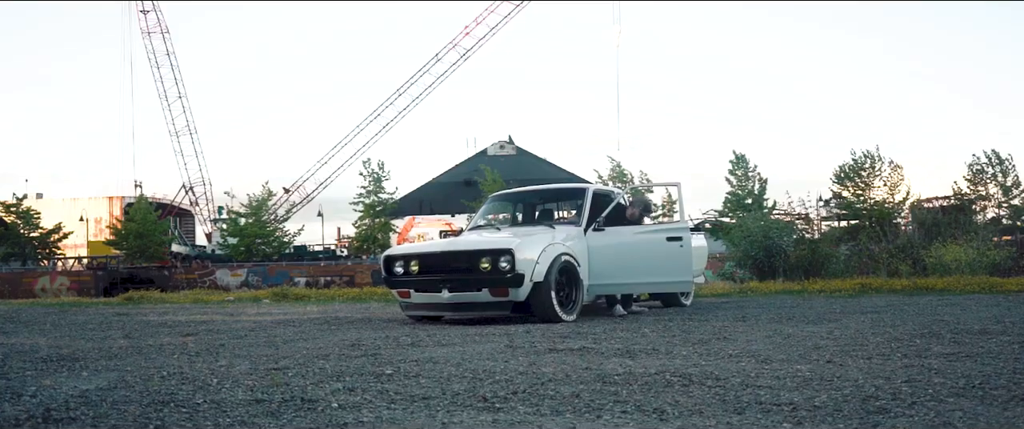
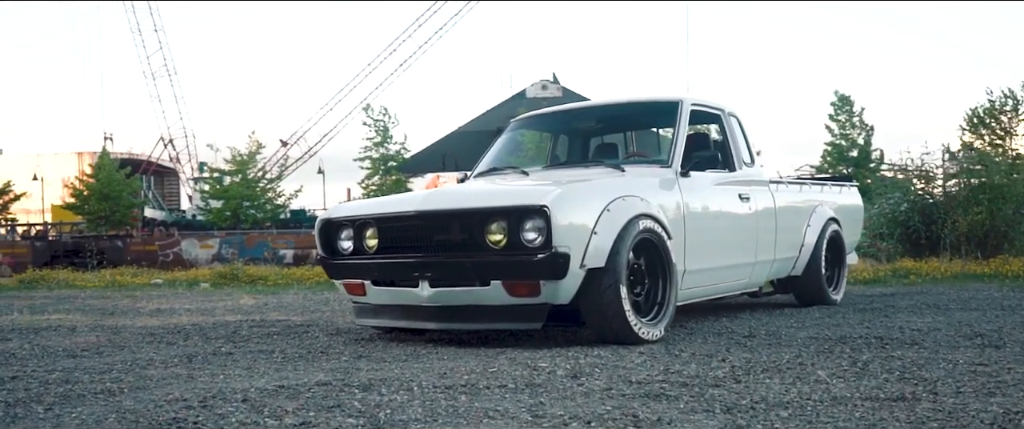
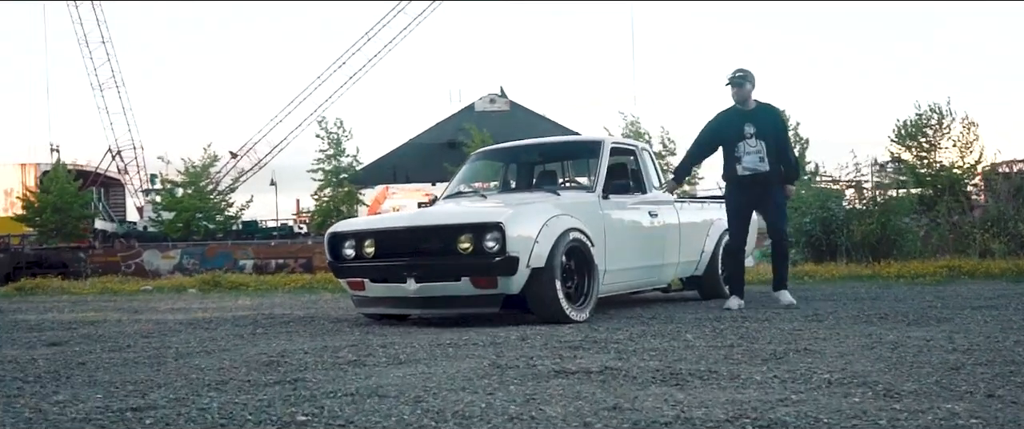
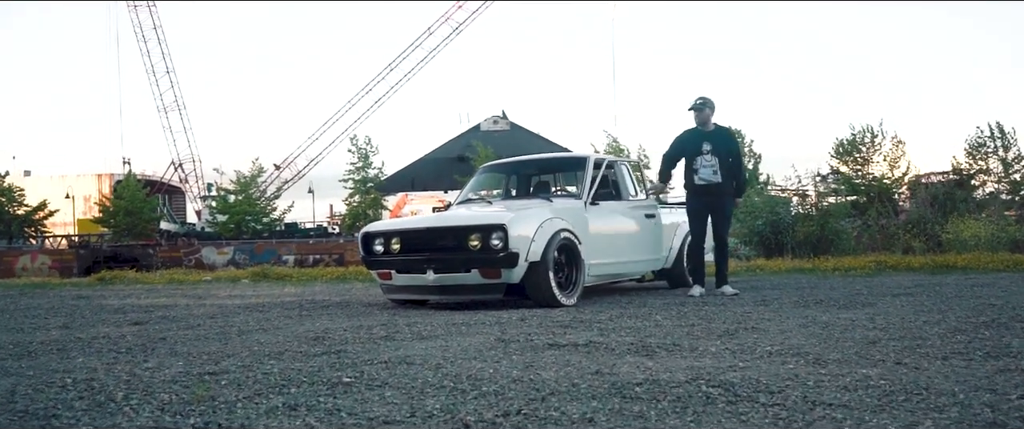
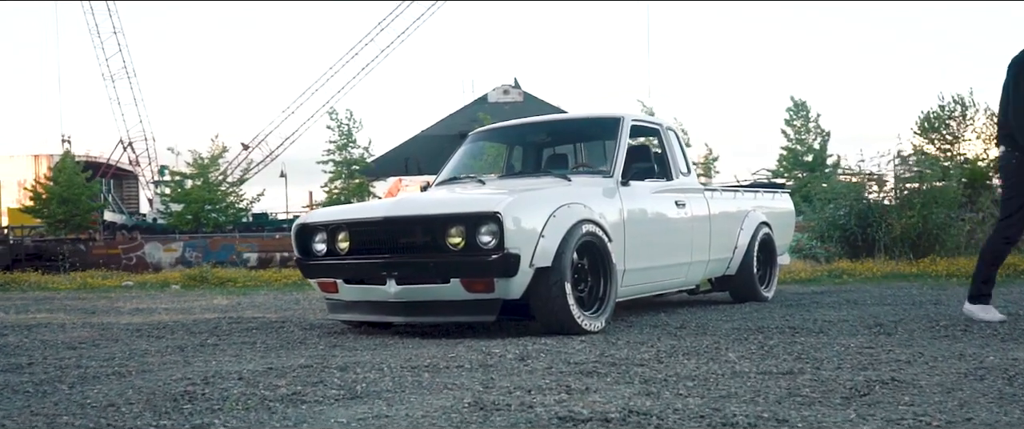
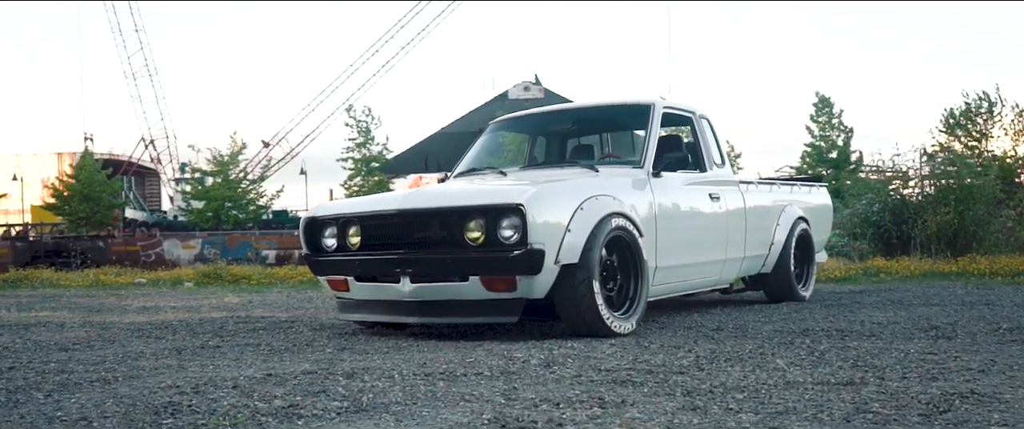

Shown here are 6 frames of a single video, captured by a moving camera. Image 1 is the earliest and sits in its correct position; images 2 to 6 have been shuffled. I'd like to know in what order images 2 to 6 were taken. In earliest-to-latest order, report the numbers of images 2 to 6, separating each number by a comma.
4, 3, 5, 6, 2
